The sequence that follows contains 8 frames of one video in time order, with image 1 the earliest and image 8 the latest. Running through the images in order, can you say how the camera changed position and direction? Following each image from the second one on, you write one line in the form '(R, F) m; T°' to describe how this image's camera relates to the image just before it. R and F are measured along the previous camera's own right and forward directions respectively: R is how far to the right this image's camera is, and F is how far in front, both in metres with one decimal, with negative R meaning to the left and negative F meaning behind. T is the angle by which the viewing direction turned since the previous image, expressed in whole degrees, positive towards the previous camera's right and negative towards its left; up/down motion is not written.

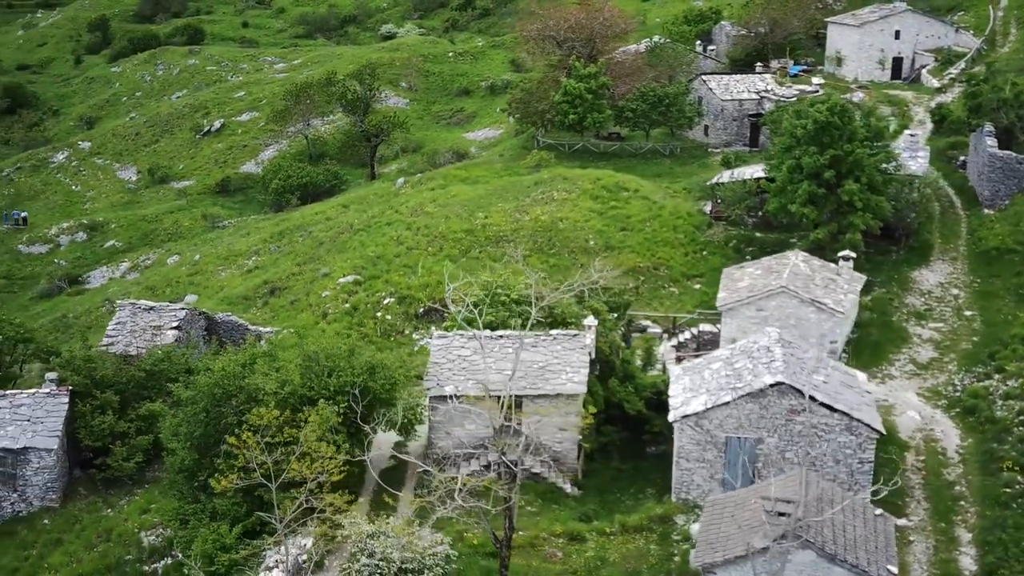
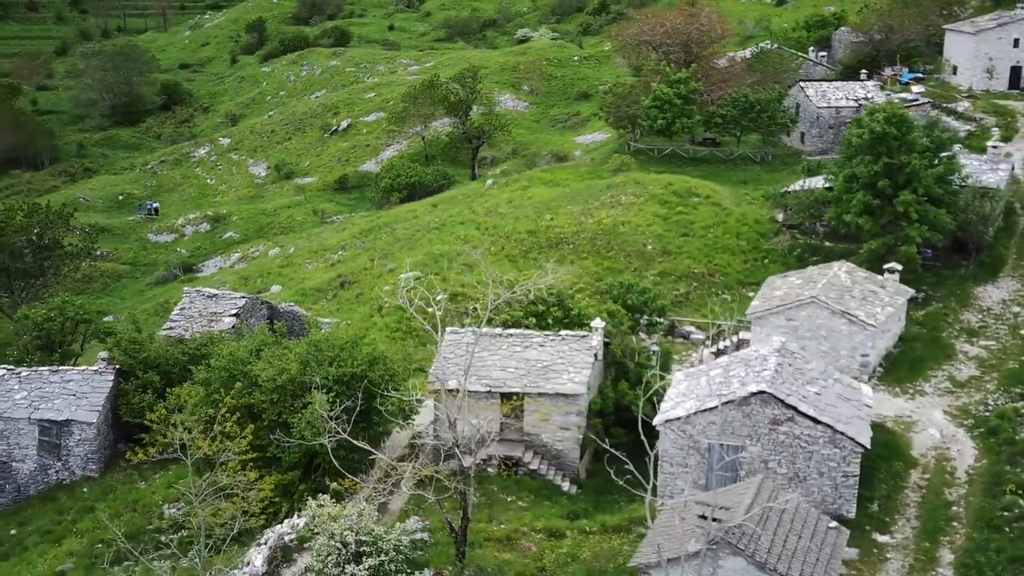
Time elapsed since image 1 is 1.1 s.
(+4.1, -0.4) m; -8°
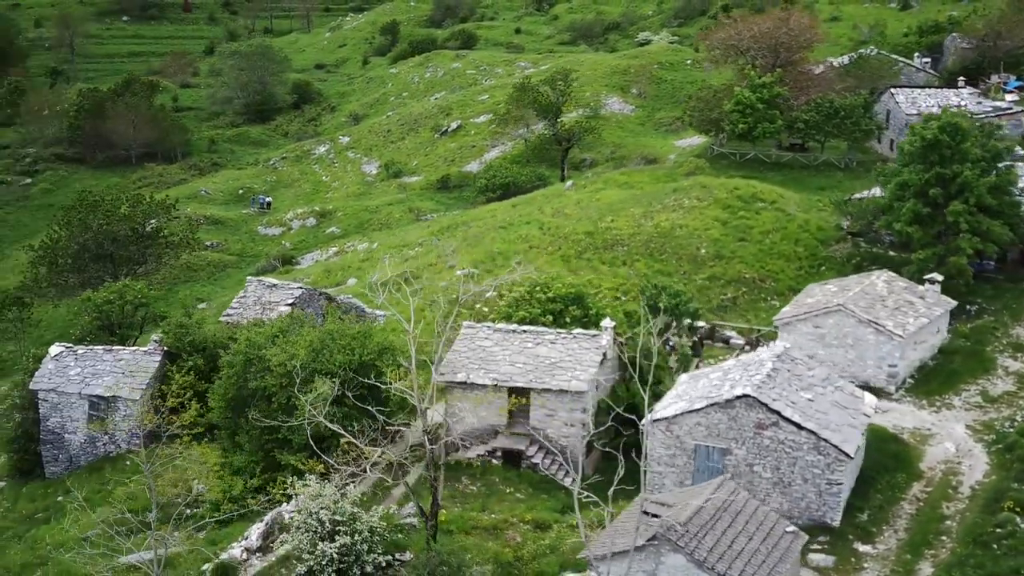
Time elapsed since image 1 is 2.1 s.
(+3.6, -0.5) m; -7°
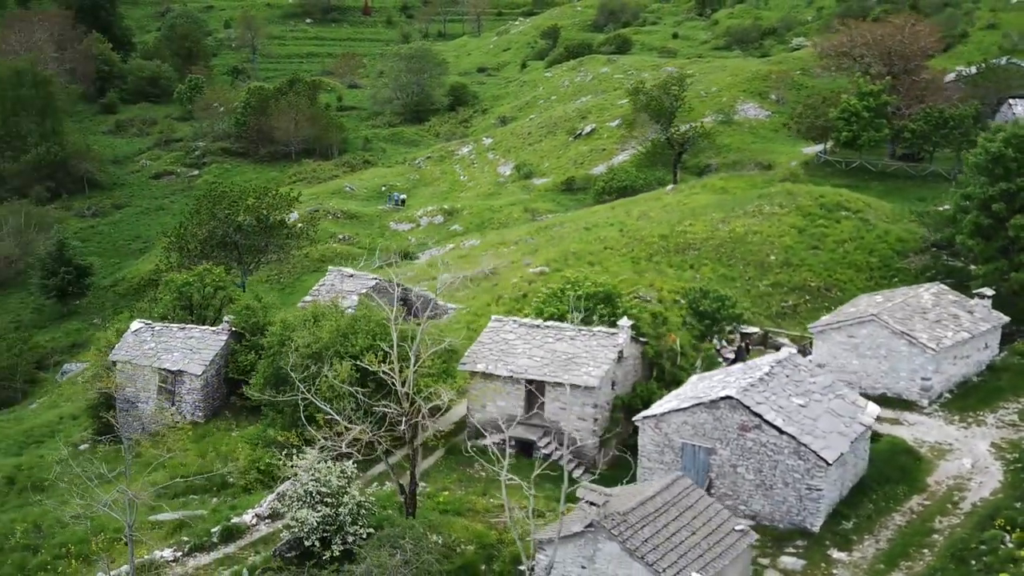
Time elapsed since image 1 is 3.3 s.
(+4.5, -0.8) m; -9°
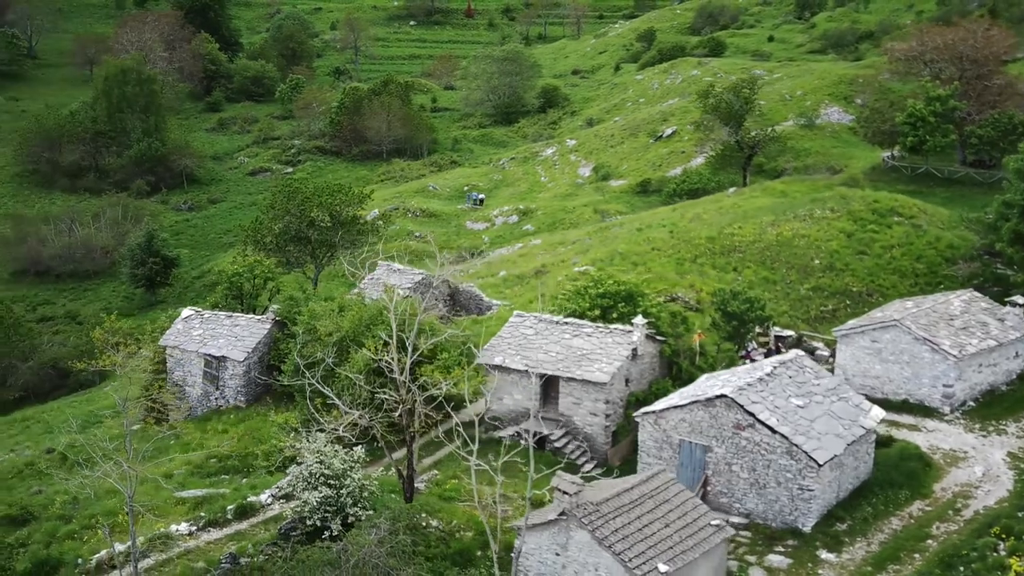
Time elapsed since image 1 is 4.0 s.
(+2.6, -0.6) m; -5°
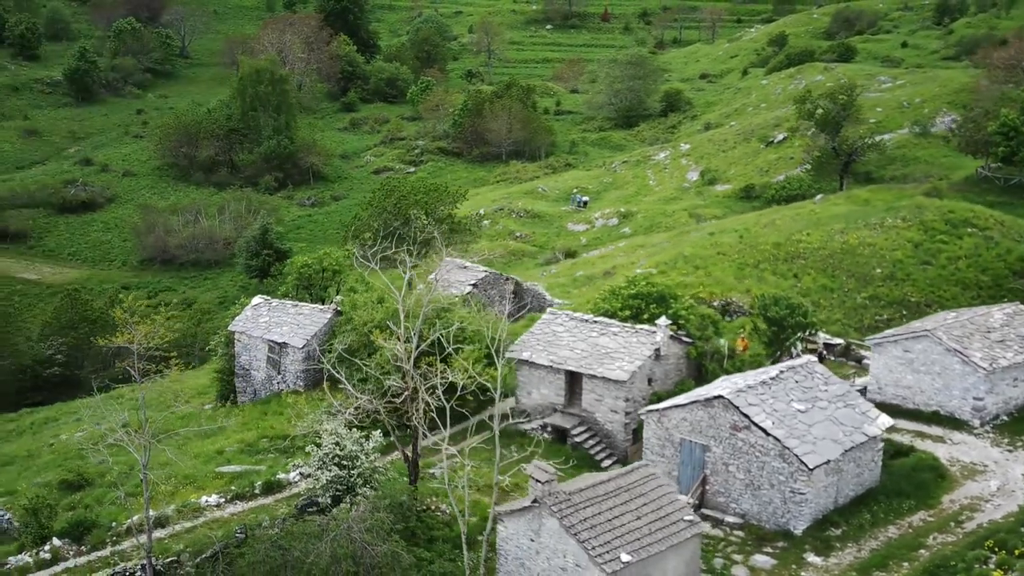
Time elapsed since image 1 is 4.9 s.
(+3.4, -0.8) m; -7°
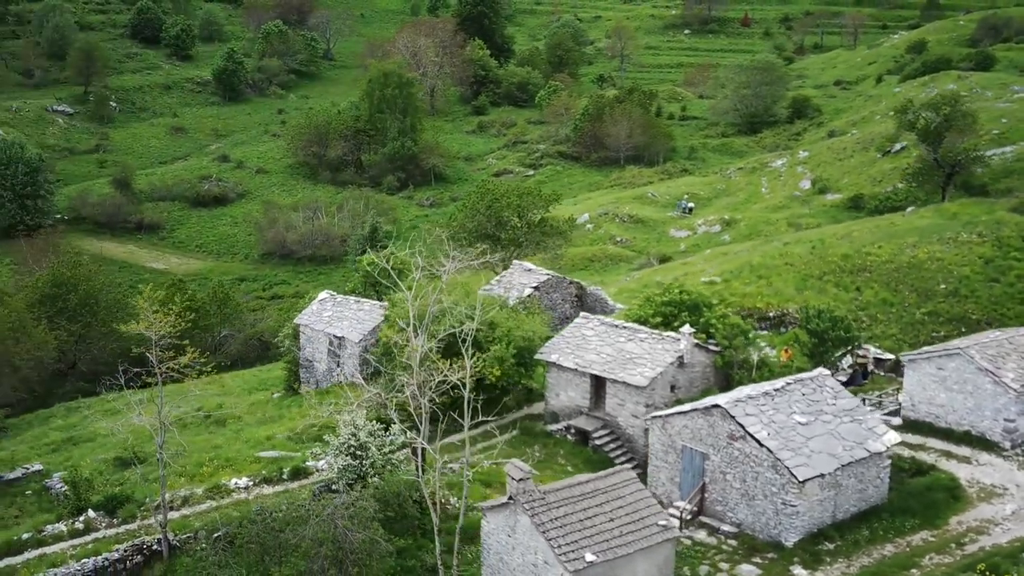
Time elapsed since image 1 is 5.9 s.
(+3.5, -0.6) m; -7°
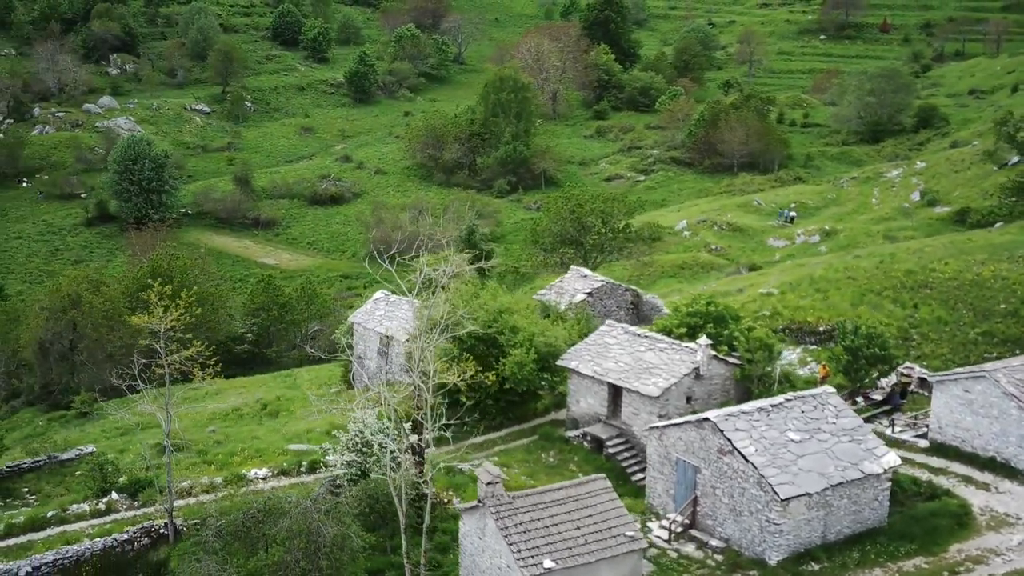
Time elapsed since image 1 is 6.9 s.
(+3.6, -0.1) m; -7°
